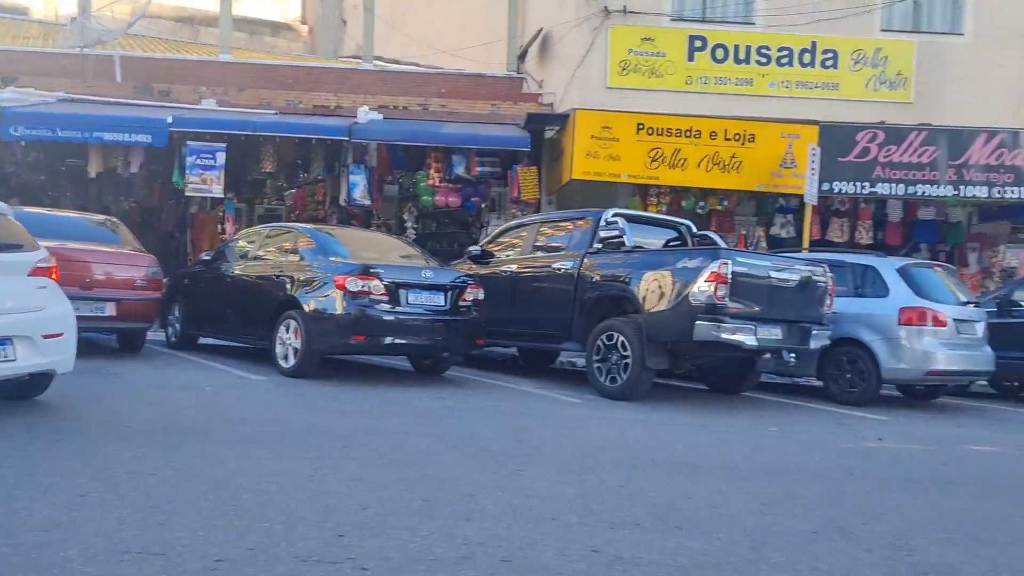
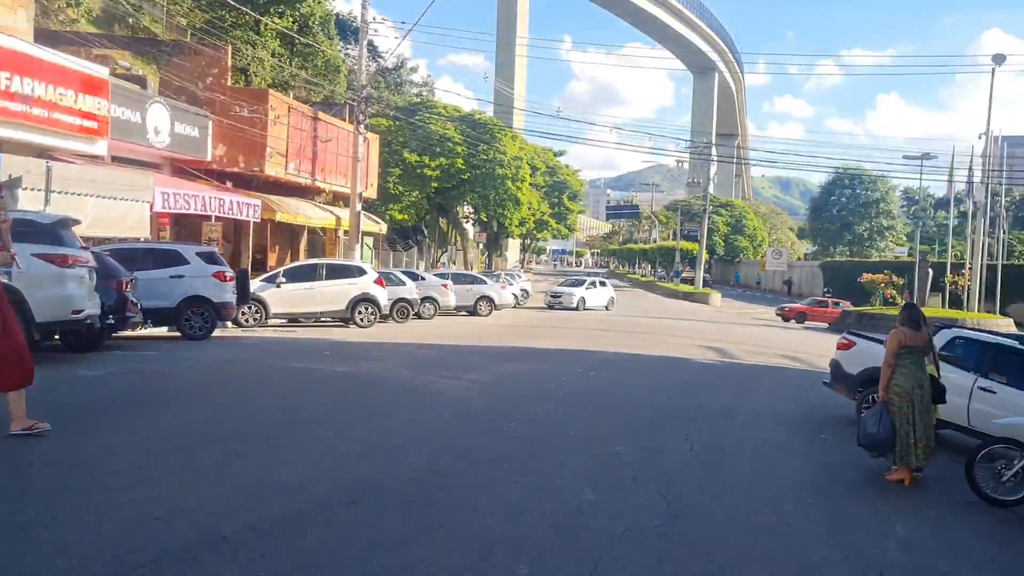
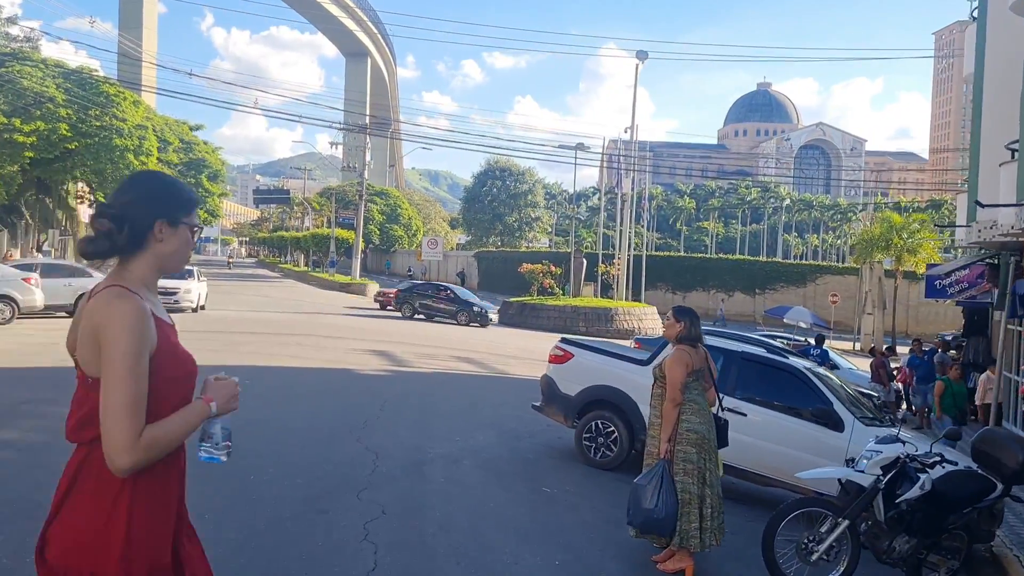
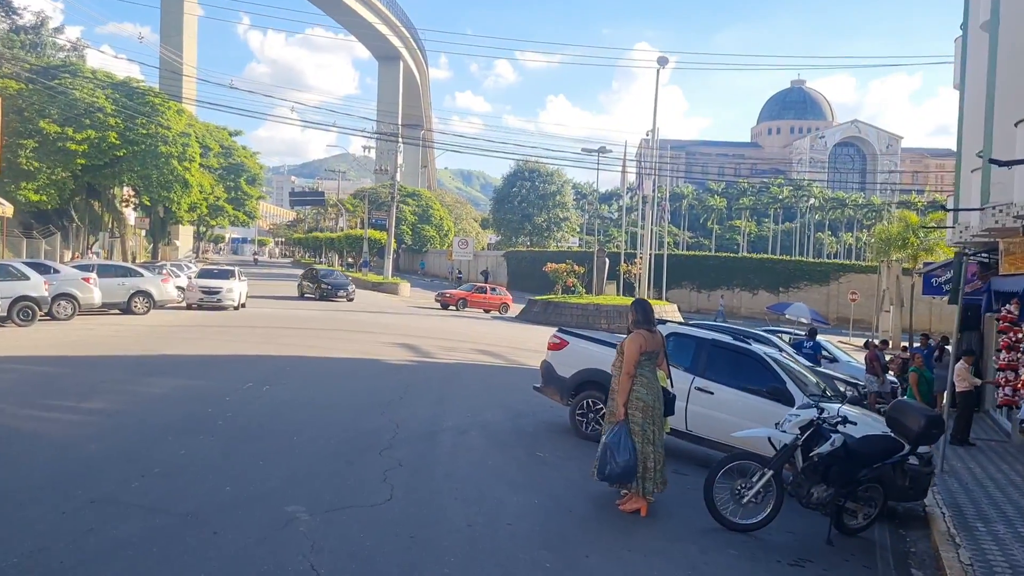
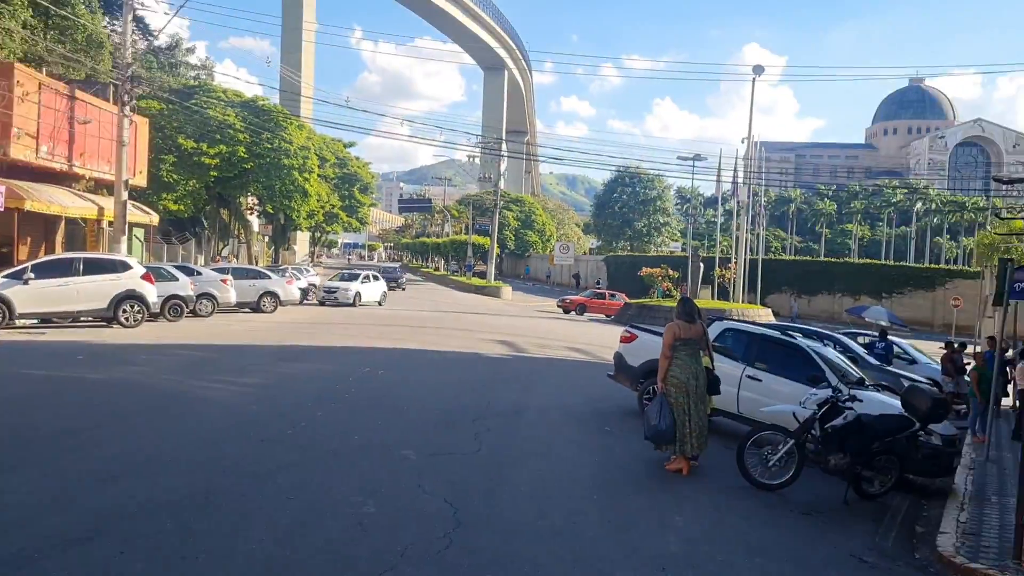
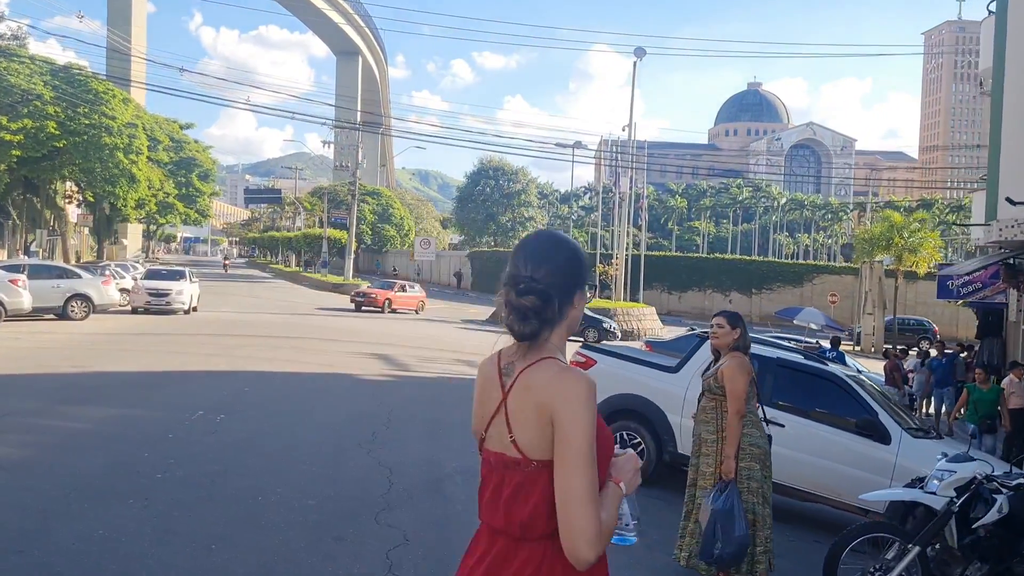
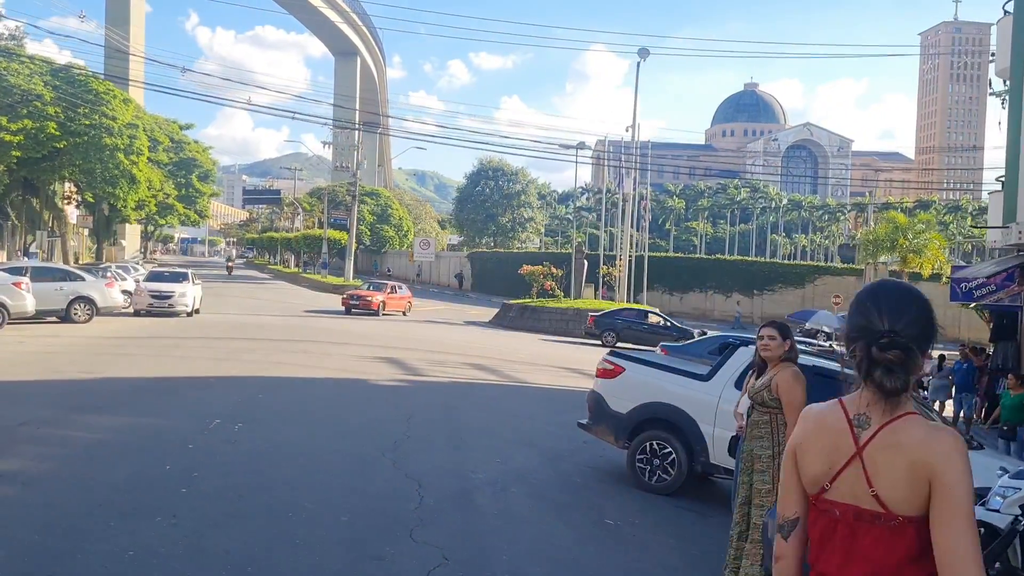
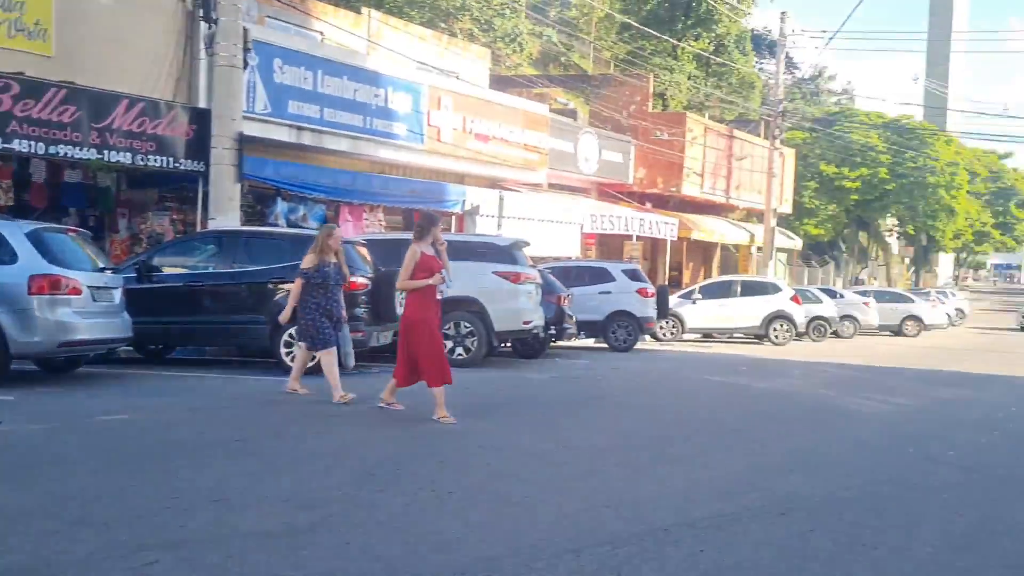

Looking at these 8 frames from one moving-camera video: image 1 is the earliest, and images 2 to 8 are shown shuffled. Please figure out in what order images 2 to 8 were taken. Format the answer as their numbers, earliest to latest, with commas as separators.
8, 2, 5, 4, 3, 6, 7
